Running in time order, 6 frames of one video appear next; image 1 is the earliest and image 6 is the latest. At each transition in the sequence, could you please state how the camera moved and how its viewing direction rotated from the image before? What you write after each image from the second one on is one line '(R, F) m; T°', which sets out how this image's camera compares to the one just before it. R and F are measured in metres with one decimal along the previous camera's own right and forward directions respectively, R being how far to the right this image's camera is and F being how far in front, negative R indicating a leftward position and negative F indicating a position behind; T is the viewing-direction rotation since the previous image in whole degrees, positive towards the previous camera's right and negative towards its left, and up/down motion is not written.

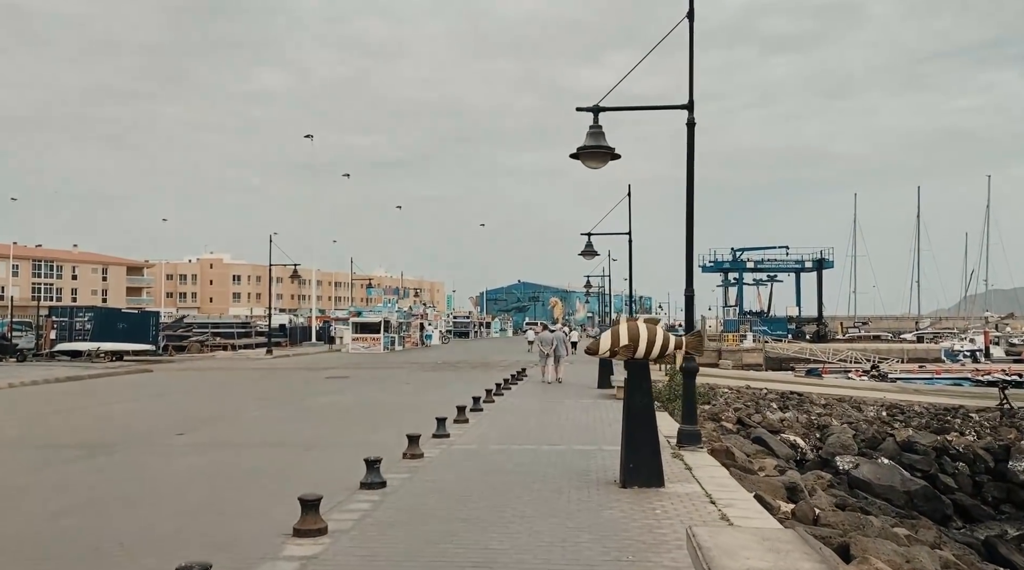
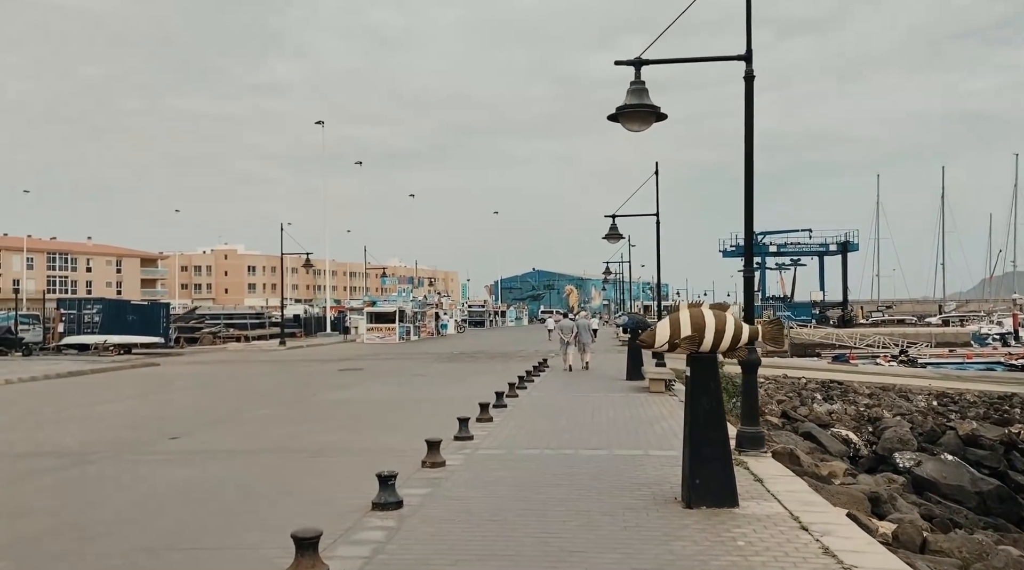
(-0.2, +1.7) m; -1°
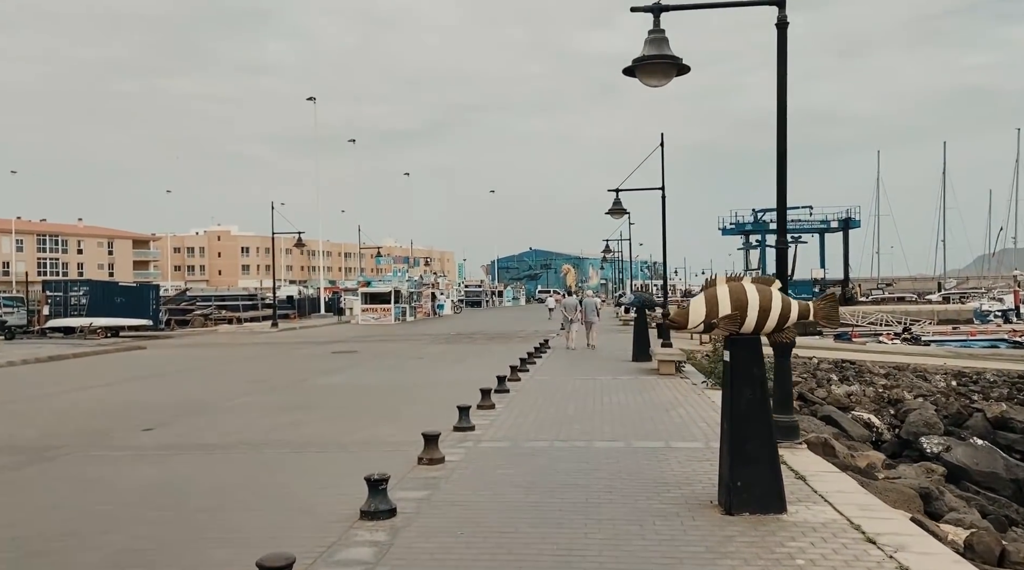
(-0.1, +1.2) m; 0°
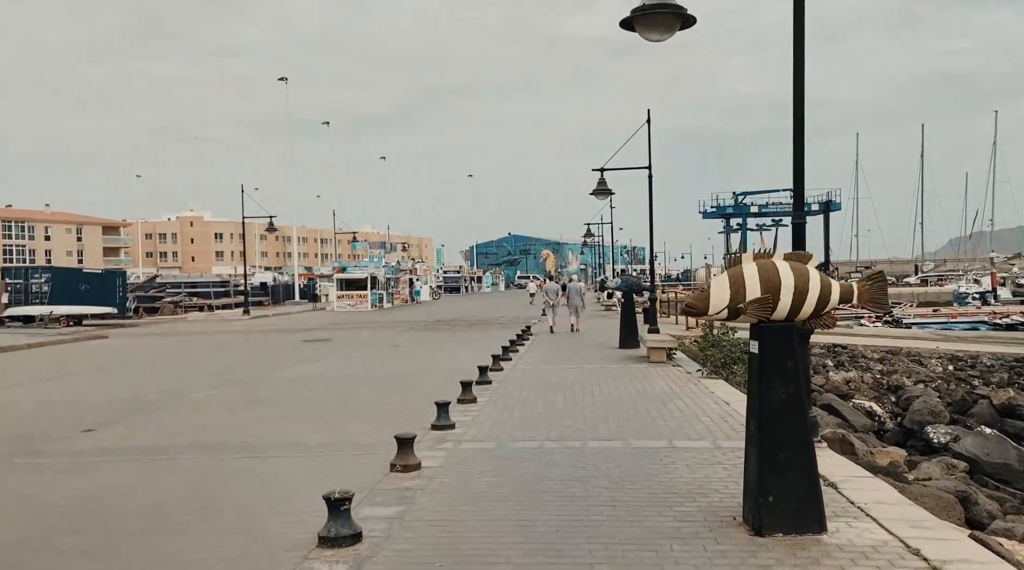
(-0.1, +1.2) m; +1°
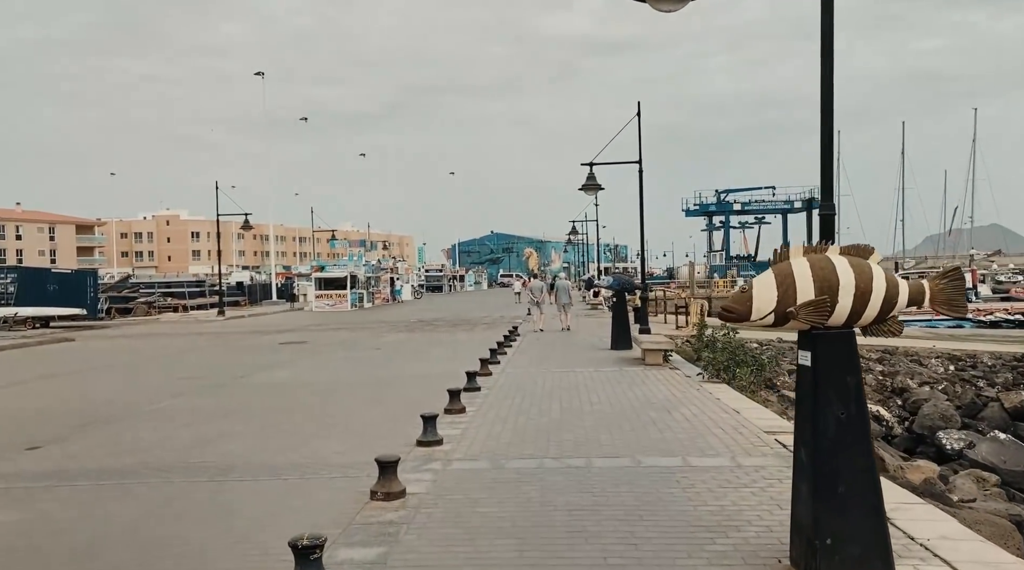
(-0.1, +1.0) m; +1°
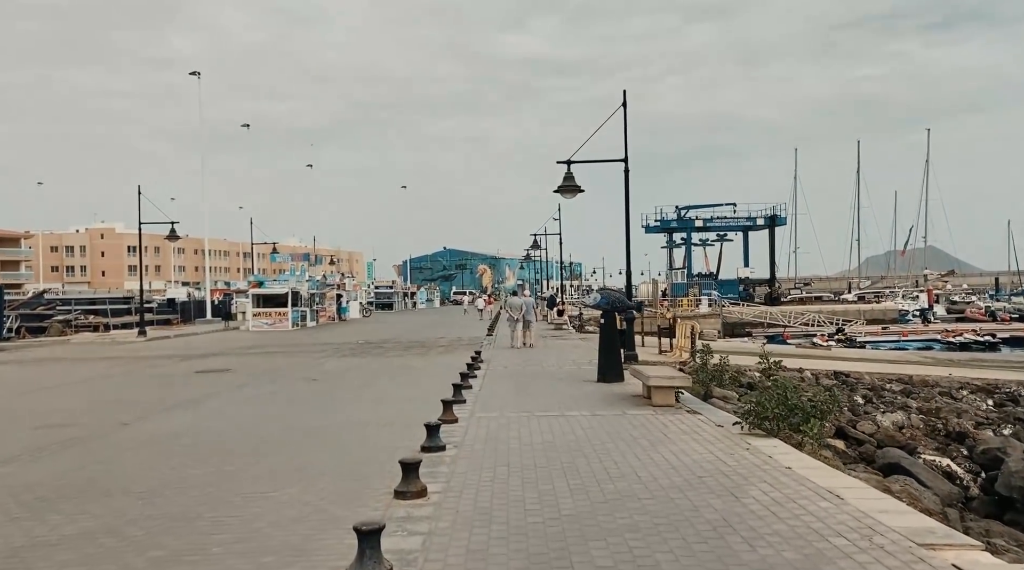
(-0.3, +3.9) m; +3°
